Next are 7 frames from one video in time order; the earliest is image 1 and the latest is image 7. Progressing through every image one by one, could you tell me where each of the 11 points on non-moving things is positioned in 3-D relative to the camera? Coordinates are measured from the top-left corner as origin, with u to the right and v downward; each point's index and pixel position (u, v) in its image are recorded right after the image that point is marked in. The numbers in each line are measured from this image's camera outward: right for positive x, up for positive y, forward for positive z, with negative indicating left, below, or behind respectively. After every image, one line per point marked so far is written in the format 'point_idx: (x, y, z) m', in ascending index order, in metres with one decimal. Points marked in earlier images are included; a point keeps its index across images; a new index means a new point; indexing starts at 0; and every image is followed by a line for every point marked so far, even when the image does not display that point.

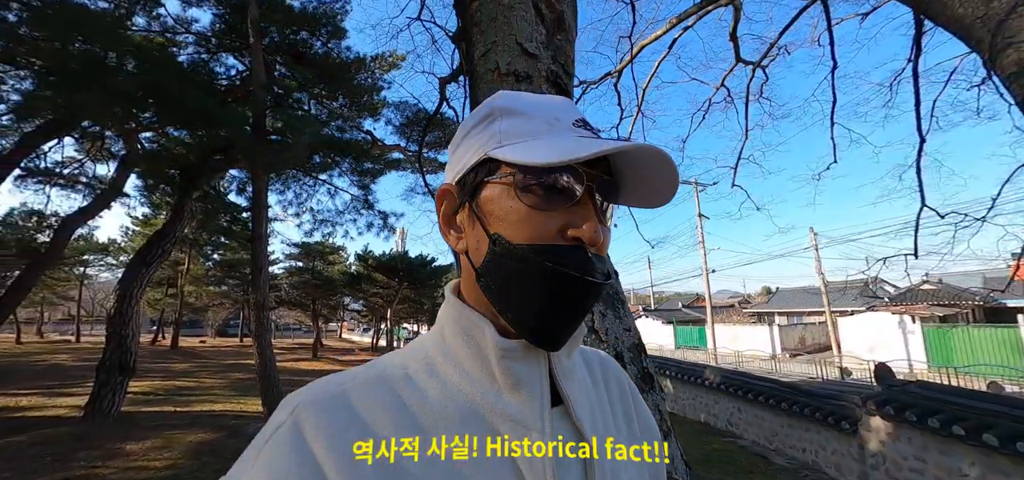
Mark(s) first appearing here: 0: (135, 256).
0: (-6.2, -0.2, +7.0) m
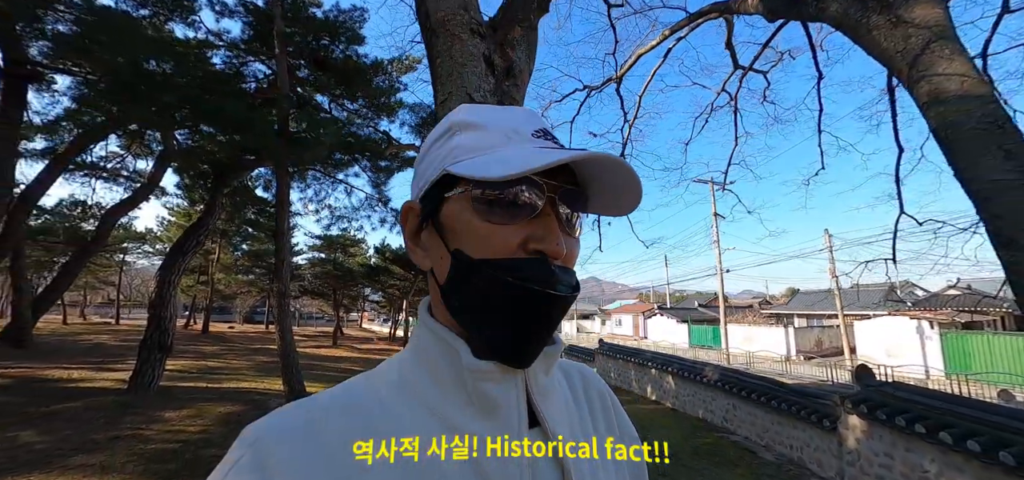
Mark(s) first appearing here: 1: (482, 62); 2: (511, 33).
0: (-6.2, -0.1, +7.8) m
1: (-0.2, +0.9, +2.3) m
2: (0.0, +1.2, +2.7) m
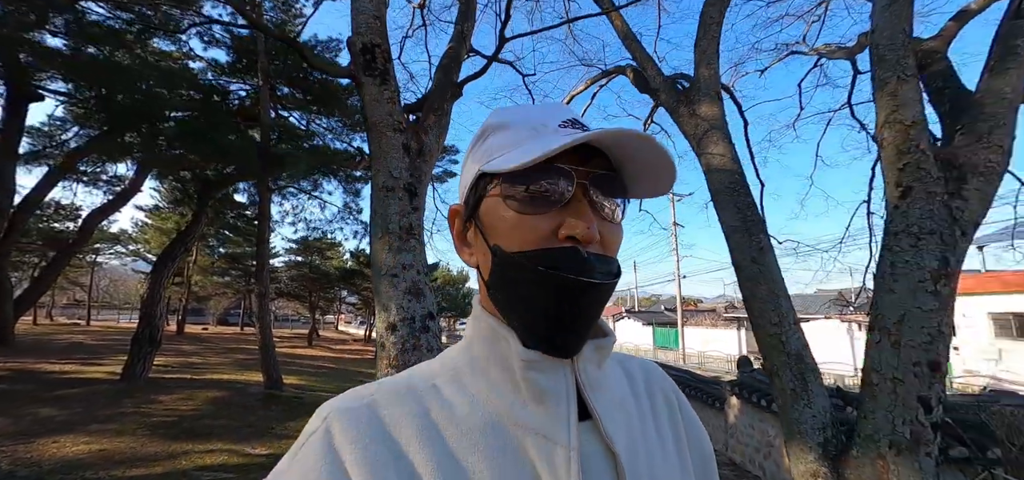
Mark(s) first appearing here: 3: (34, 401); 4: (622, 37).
0: (-7.2, -0.2, +8.8) m
1: (-1.0, +0.8, +3.6) m
2: (-0.8, +1.1, +4.0) m
3: (-7.5, -2.5, +6.6) m
4: (+1.3, +2.5, +5.2) m
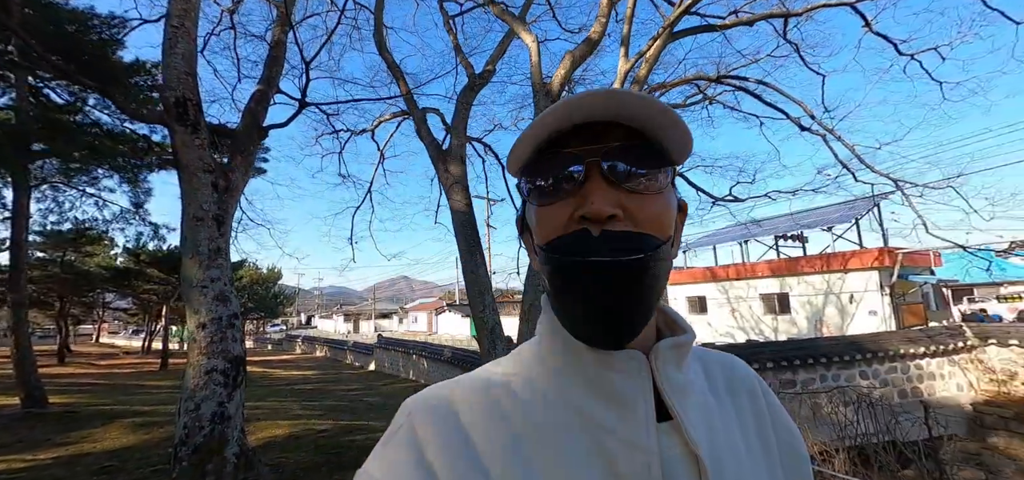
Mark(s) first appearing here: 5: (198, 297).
0: (-11.0, -0.3, +7.0) m
1: (-3.3, +0.6, +4.6) m
2: (-3.2, +0.9, +5.0) m
3: (-10.5, -2.5, +5.0) m
4: (-1.7, +2.3, +6.9) m
5: (-3.2, -0.6, +4.3) m
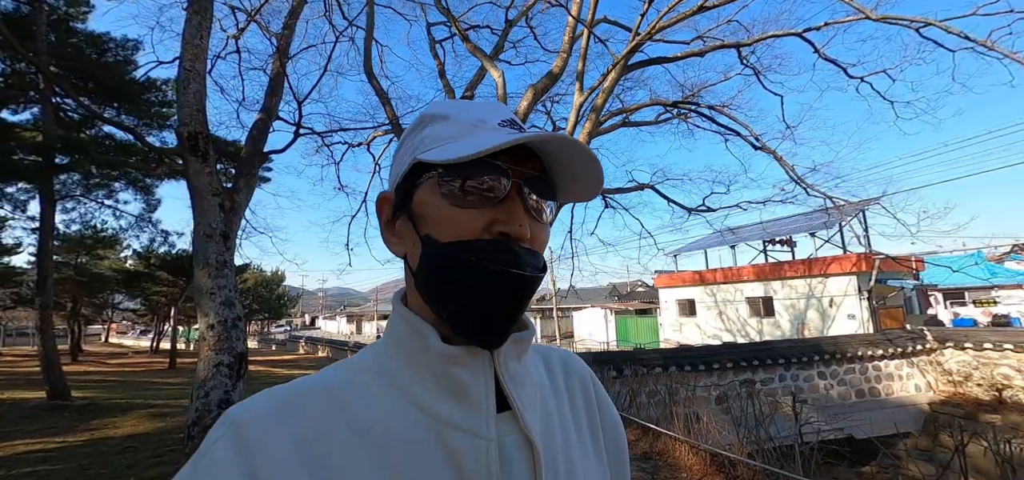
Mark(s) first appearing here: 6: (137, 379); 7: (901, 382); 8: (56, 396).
0: (-11.5, -0.4, +7.9) m
1: (-3.7, +0.4, +5.3) m
2: (-3.7, +0.7, +5.7) m
3: (-11.0, -2.7, +5.8) m
4: (-2.1, +2.1, +7.7) m
5: (-3.6, -0.7, +5.1) m
6: (-13.3, -4.9, +15.1) m
7: (+9.9, -3.6, +10.9) m
8: (-9.4, -3.2, +8.8) m
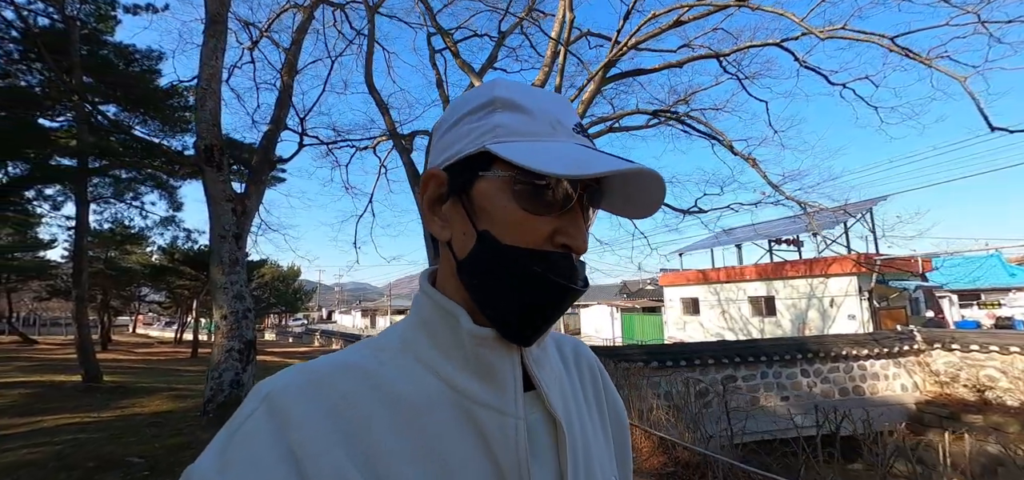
0: (-11.7, -0.4, +8.8) m
1: (-4.0, +0.4, +6.0) m
2: (-4.0, +0.7, +6.4) m
3: (-11.3, -2.7, +6.8) m
4: (-2.4, +2.1, +8.3) m
5: (-3.9, -0.7, +5.8) m
6: (-13.2, -4.8, +16.1) m
7: (+9.8, -3.7, +11.1) m
8: (-9.6, -3.2, +9.7) m
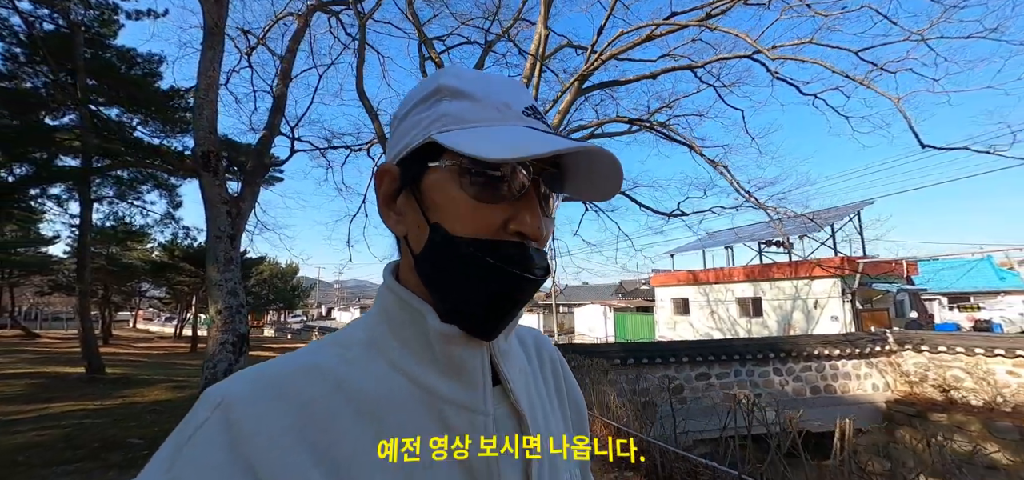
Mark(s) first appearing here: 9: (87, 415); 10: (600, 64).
0: (-12.0, -0.3, +9.3) m
1: (-4.4, +0.4, +6.5) m
2: (-4.3, +0.7, +6.8) m
3: (-11.6, -2.6, +7.2) m
4: (-2.7, +2.1, +8.7) m
5: (-4.3, -0.8, +6.2) m
6: (-13.6, -4.7, +16.6) m
7: (+9.4, -3.8, +11.5) m
8: (-10.0, -3.1, +10.1) m
9: (-6.6, -2.7, +6.6) m
10: (+1.6, +3.2, +7.7) m
